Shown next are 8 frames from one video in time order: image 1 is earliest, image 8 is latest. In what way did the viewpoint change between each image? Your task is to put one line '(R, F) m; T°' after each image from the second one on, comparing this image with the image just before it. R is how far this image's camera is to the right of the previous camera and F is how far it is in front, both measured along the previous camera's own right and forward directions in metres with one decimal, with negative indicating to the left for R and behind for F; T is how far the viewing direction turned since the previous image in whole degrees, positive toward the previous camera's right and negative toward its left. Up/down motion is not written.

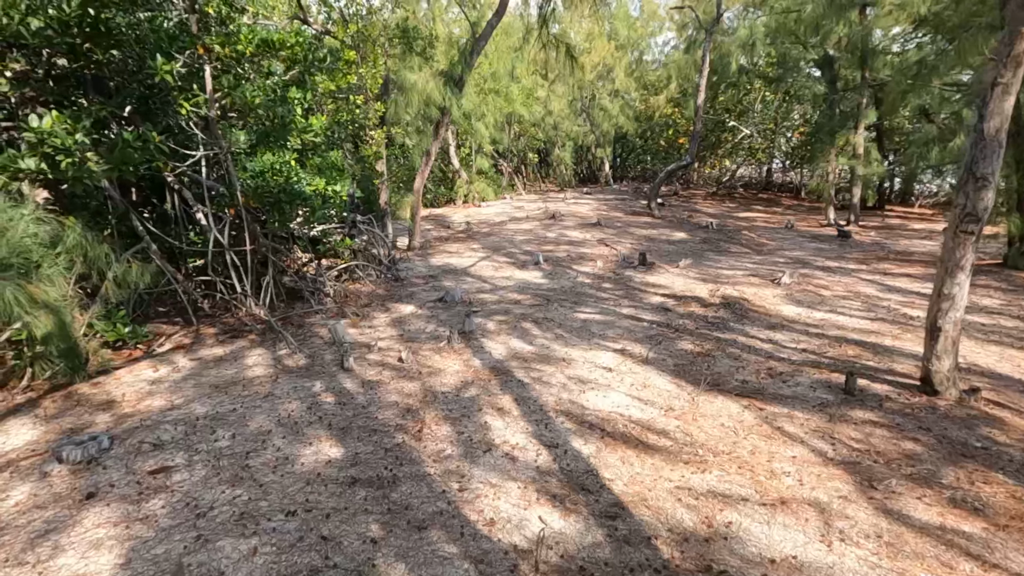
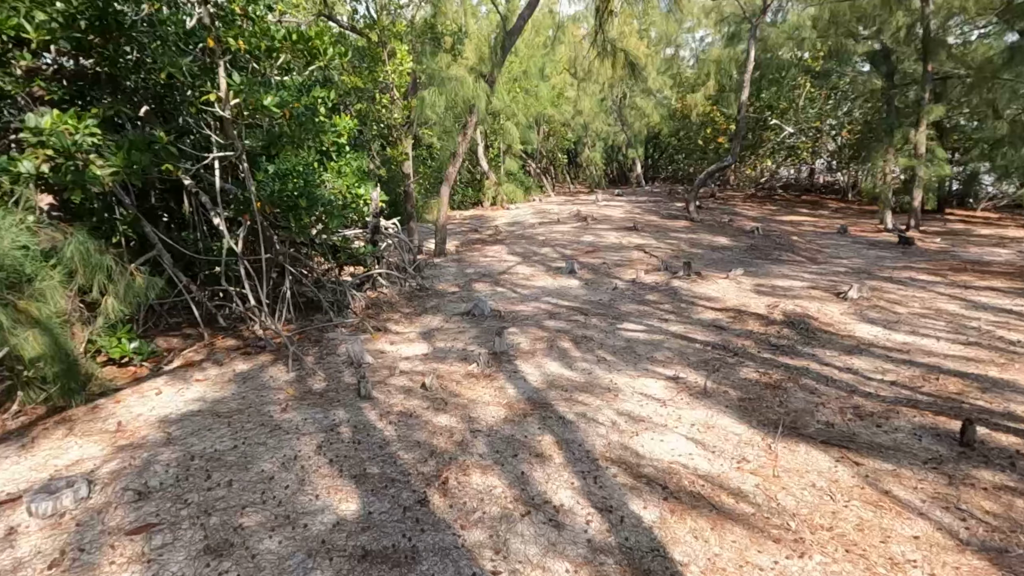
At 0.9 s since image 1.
(-0.1, +0.5) m; -3°
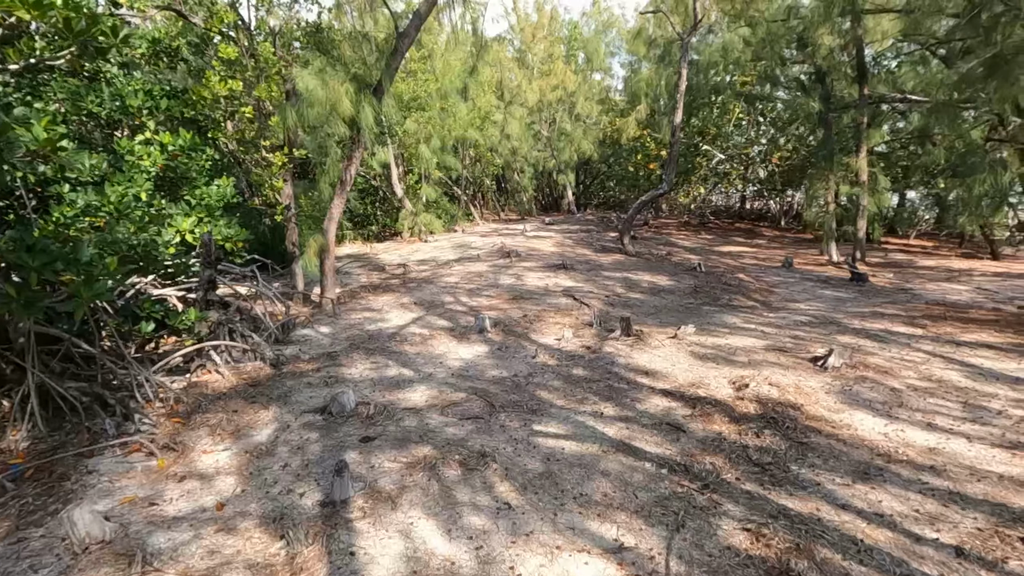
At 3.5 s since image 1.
(+0.5, +1.5) m; +7°
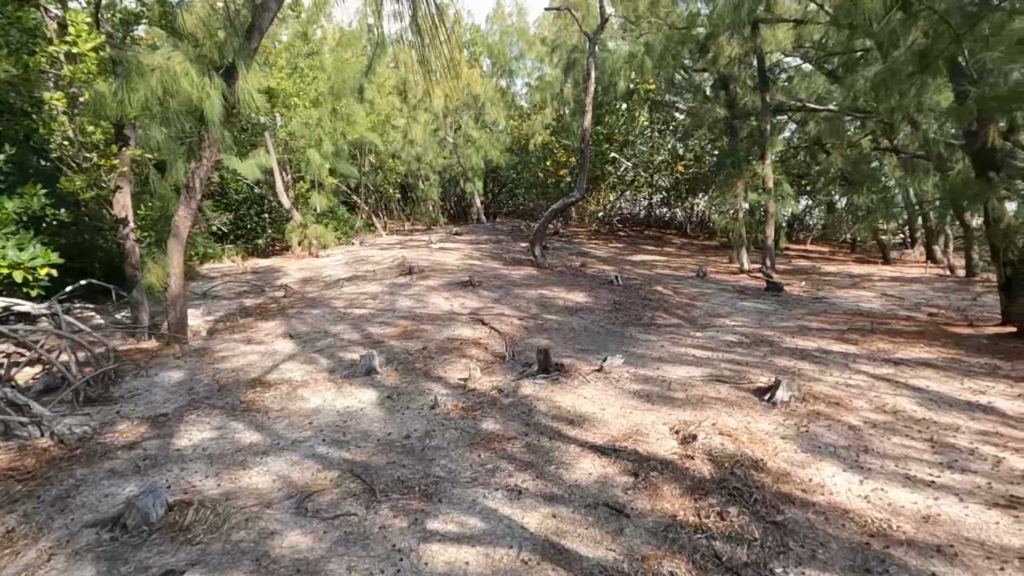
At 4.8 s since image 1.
(+0.2, +0.9) m; +9°
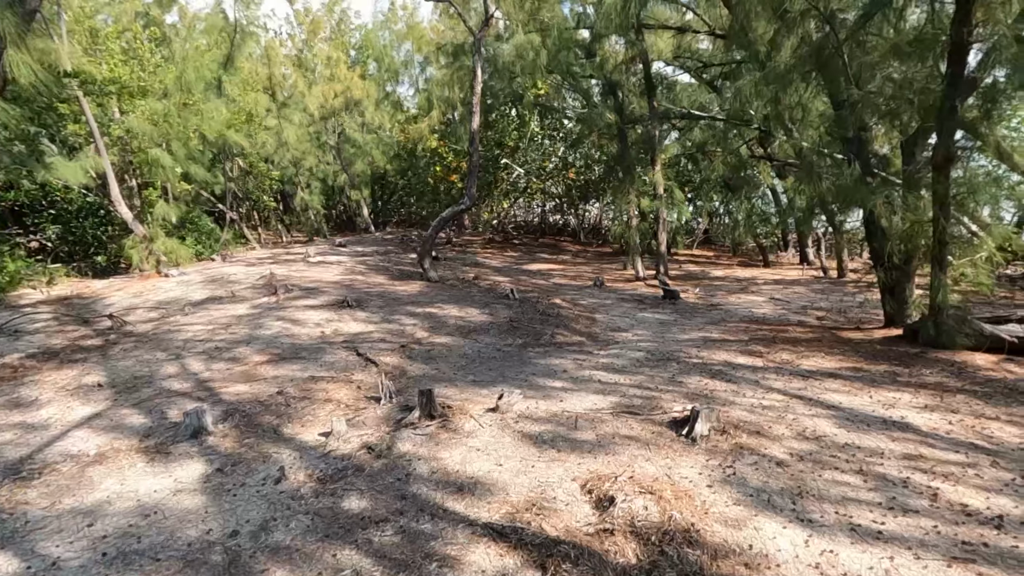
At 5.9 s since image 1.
(+0.2, +0.7) m; +11°
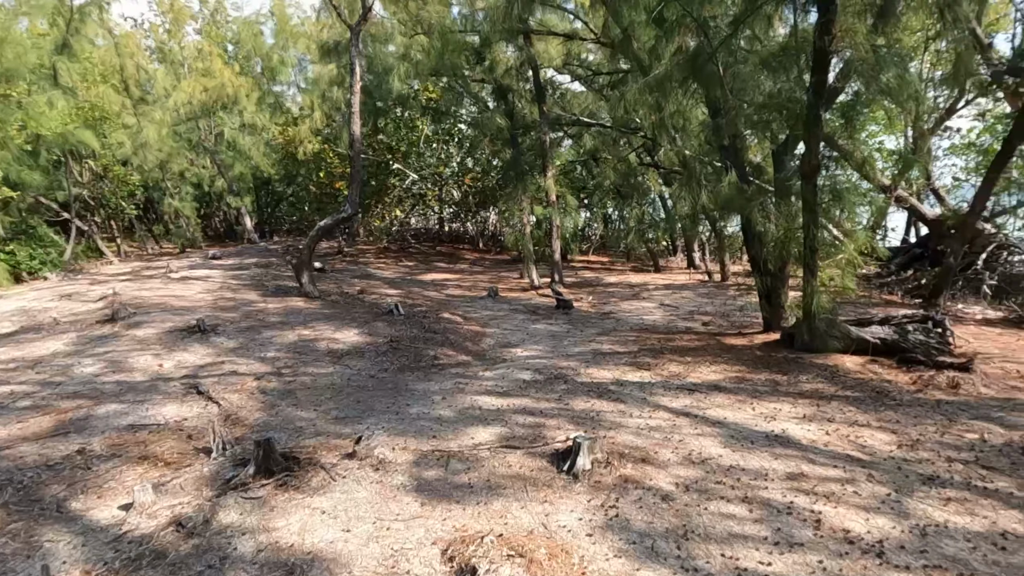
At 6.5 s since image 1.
(+0.3, +0.4) m; +10°
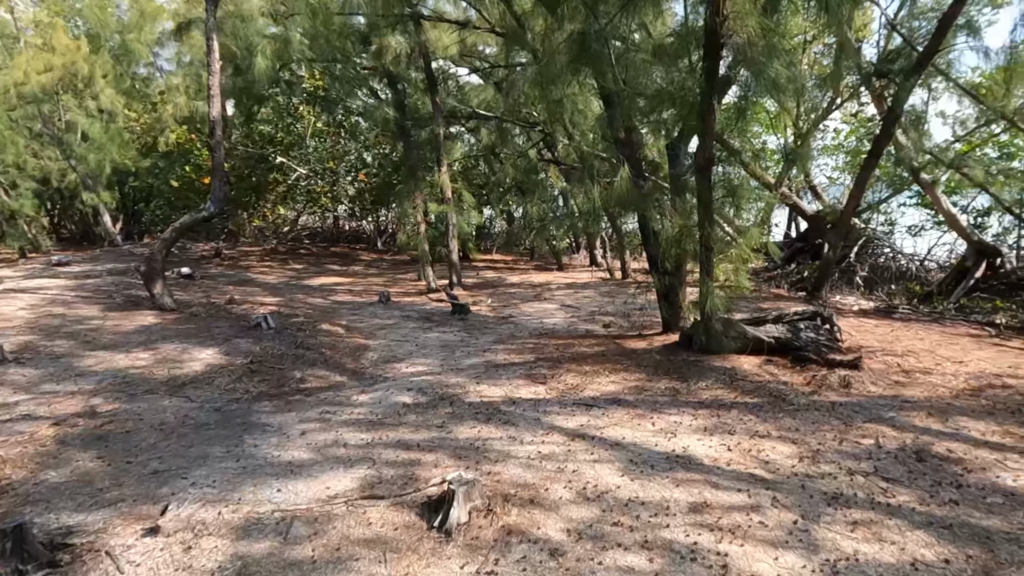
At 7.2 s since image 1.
(+0.3, +0.5) m; +9°
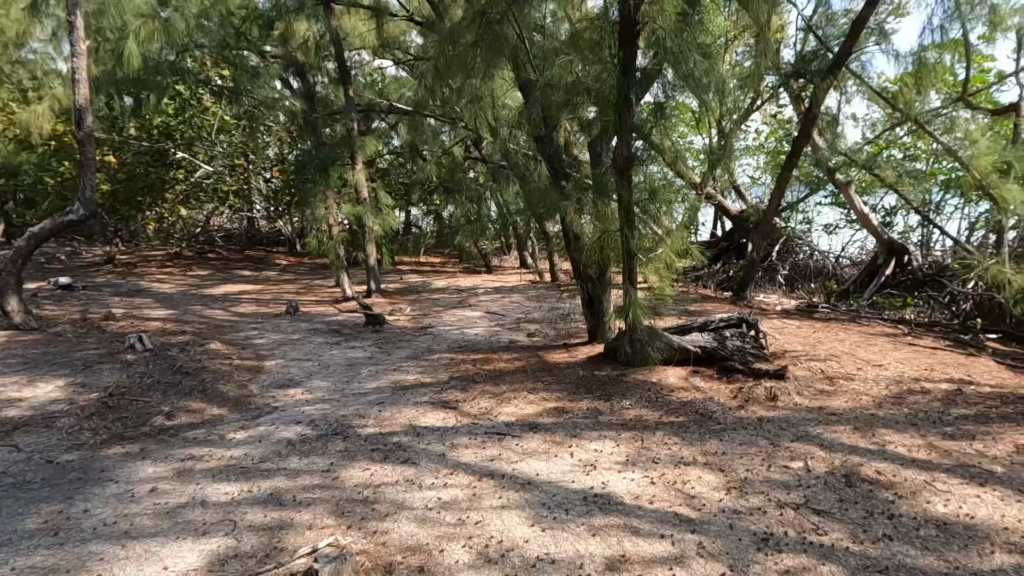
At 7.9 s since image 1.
(+0.2, +0.4) m; +6°
